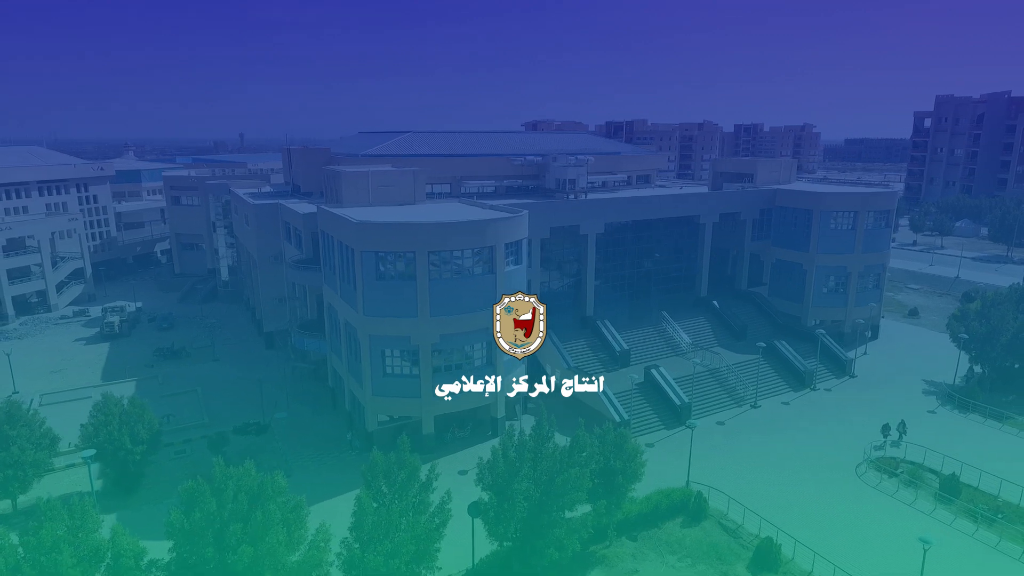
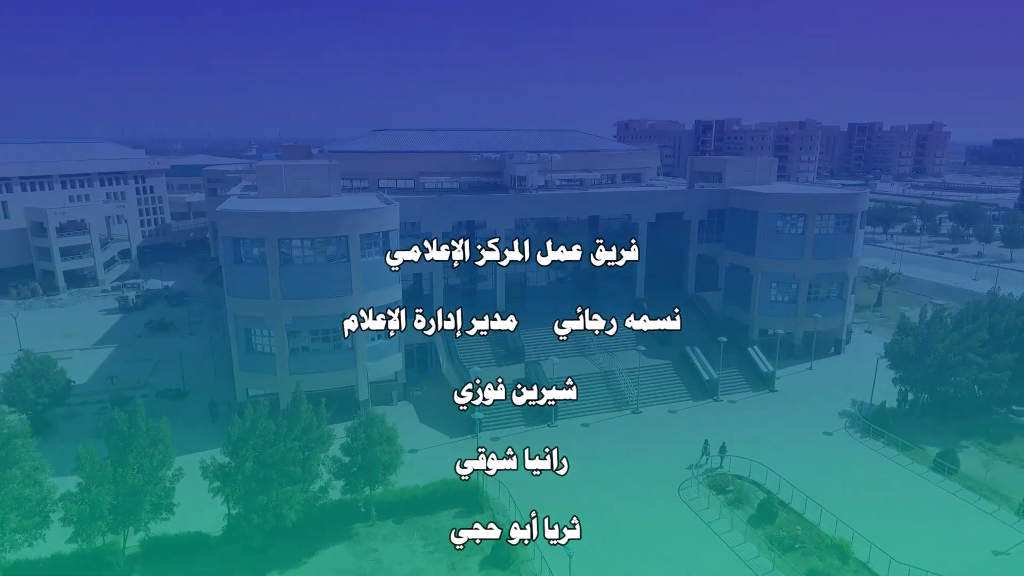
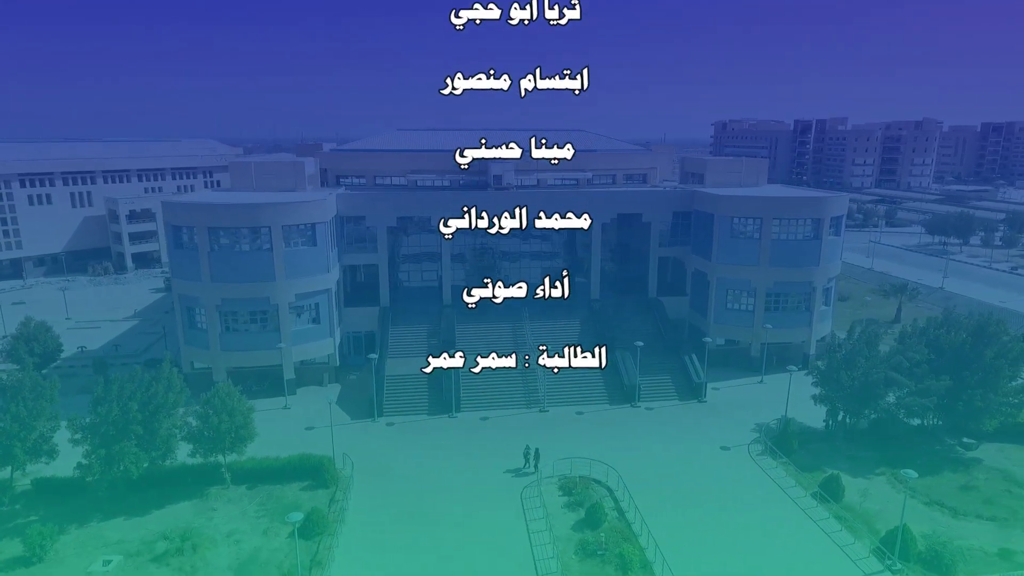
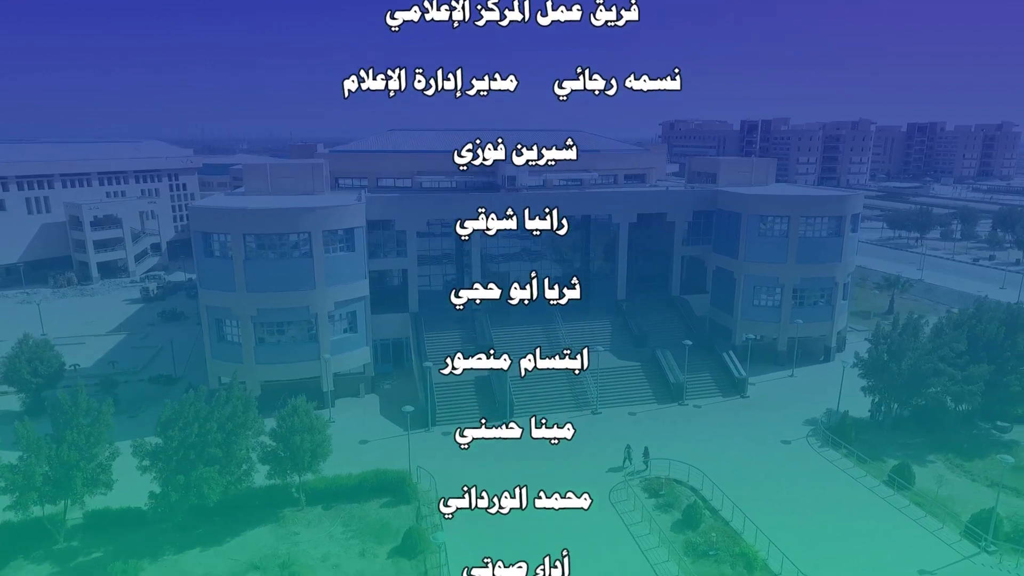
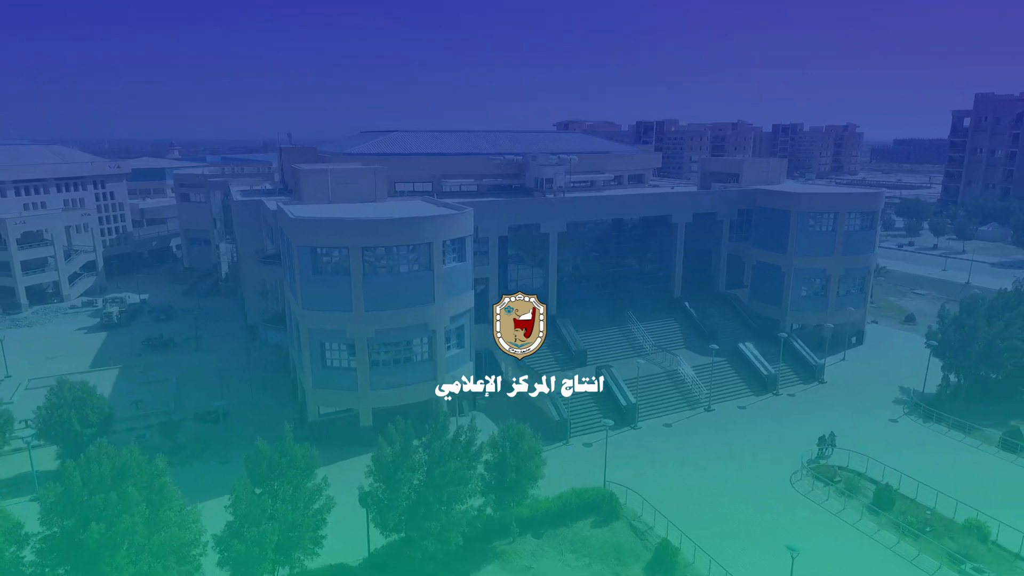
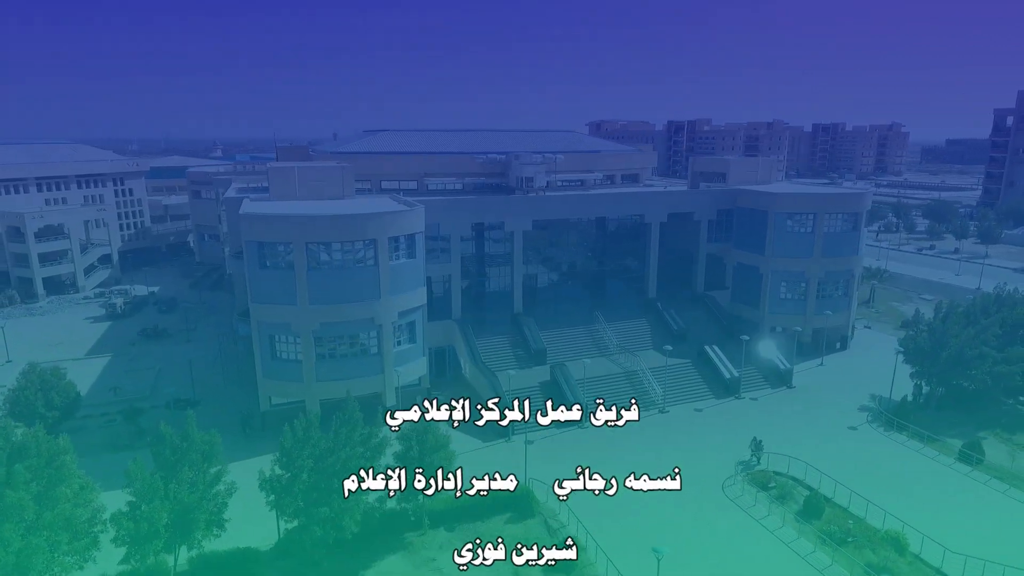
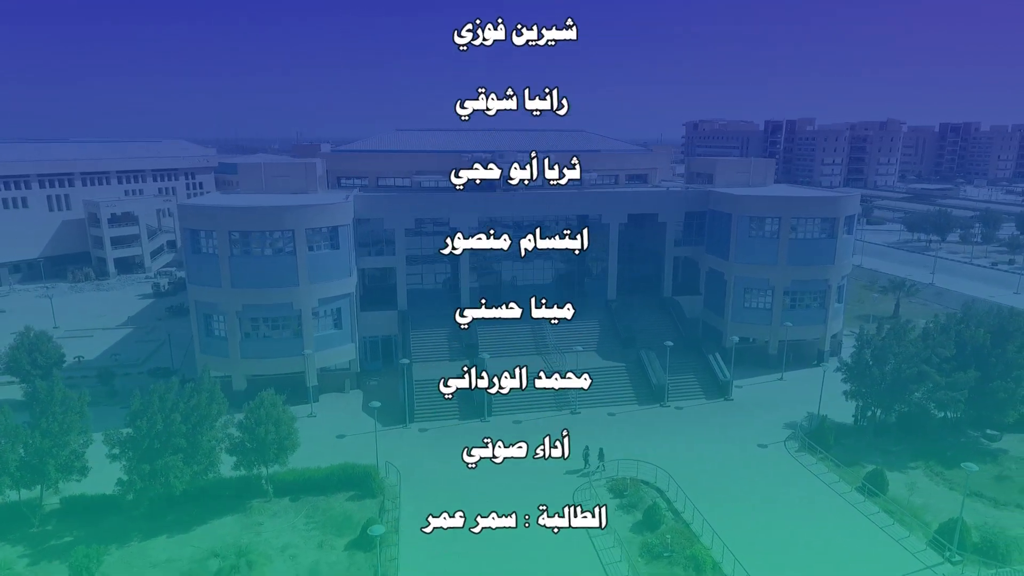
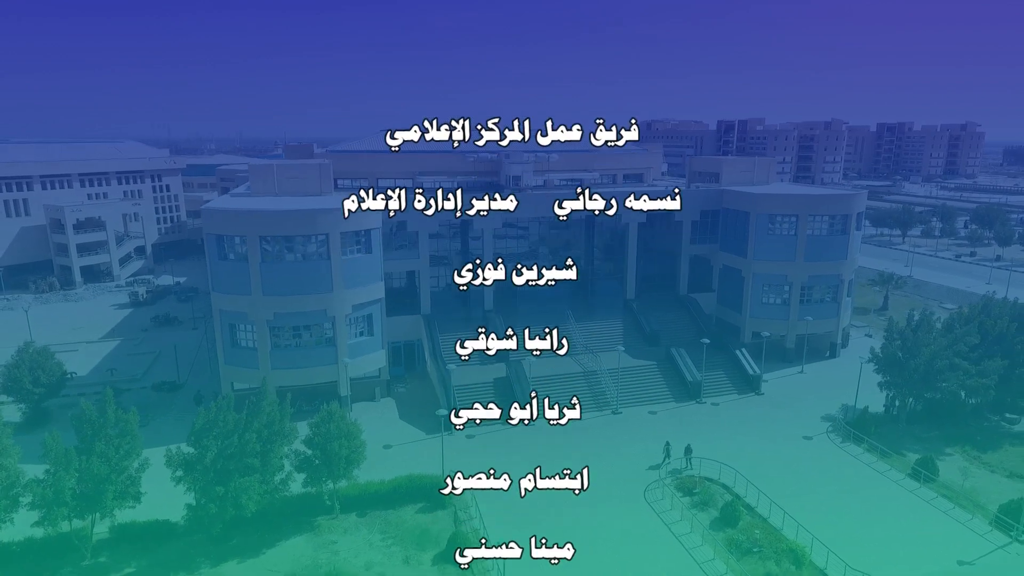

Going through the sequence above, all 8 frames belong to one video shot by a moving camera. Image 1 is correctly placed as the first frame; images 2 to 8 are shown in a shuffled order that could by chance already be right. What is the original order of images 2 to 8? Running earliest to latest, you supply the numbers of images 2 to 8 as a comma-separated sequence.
5, 6, 2, 8, 4, 7, 3
